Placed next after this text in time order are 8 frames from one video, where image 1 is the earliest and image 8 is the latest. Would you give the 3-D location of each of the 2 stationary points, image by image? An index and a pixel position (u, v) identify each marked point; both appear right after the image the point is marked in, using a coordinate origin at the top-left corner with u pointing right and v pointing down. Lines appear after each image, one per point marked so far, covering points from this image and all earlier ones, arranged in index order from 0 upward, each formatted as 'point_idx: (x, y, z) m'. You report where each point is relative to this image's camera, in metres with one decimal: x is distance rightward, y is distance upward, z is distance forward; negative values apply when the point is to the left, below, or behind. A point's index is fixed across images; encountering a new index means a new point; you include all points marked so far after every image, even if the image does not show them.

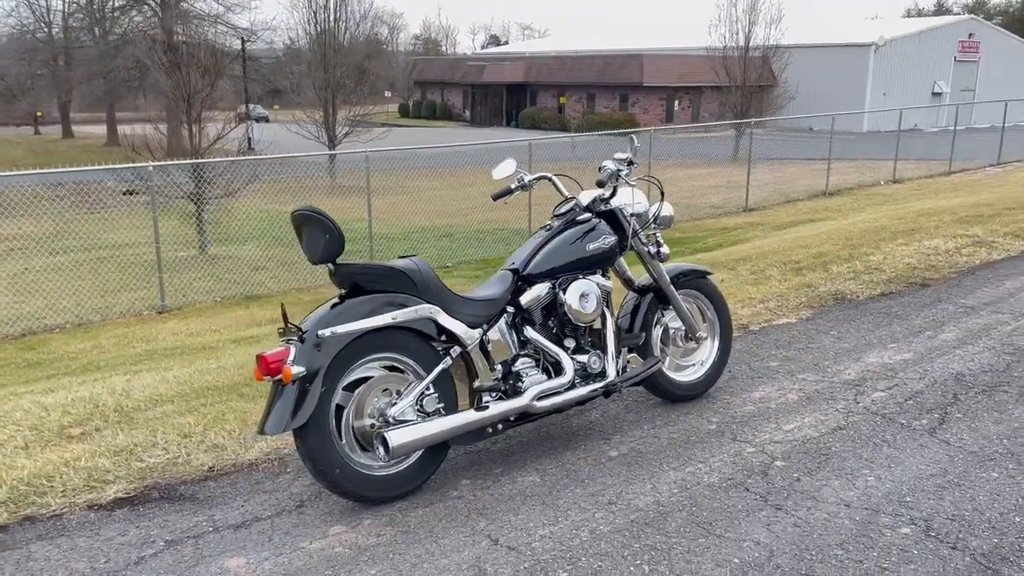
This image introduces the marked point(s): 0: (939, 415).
0: (+2.0, -0.6, +3.9) m
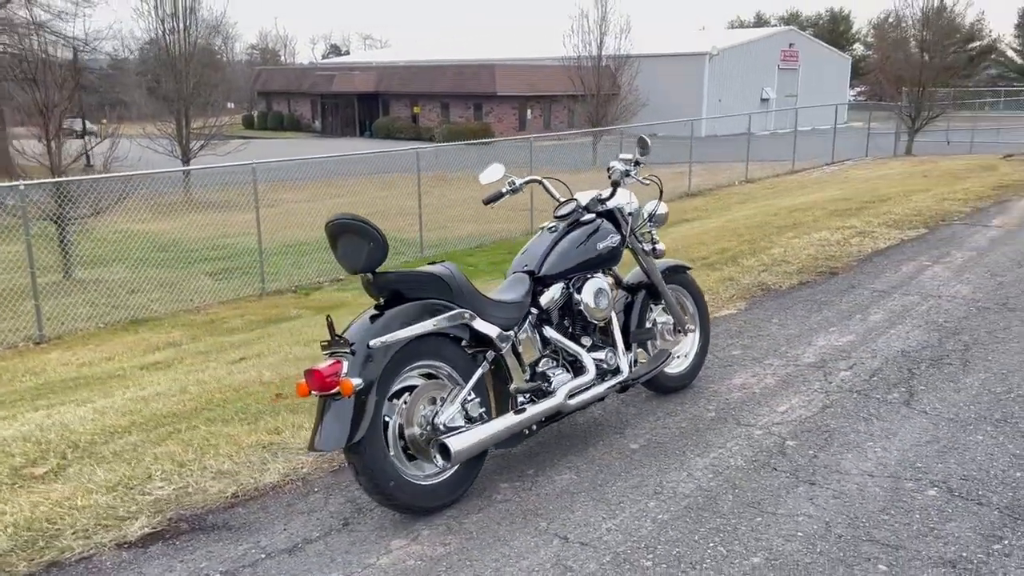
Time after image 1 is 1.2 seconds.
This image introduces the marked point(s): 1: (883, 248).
0: (+2.0, -0.5, +4.3) m
1: (+3.6, +0.4, +8.4) m
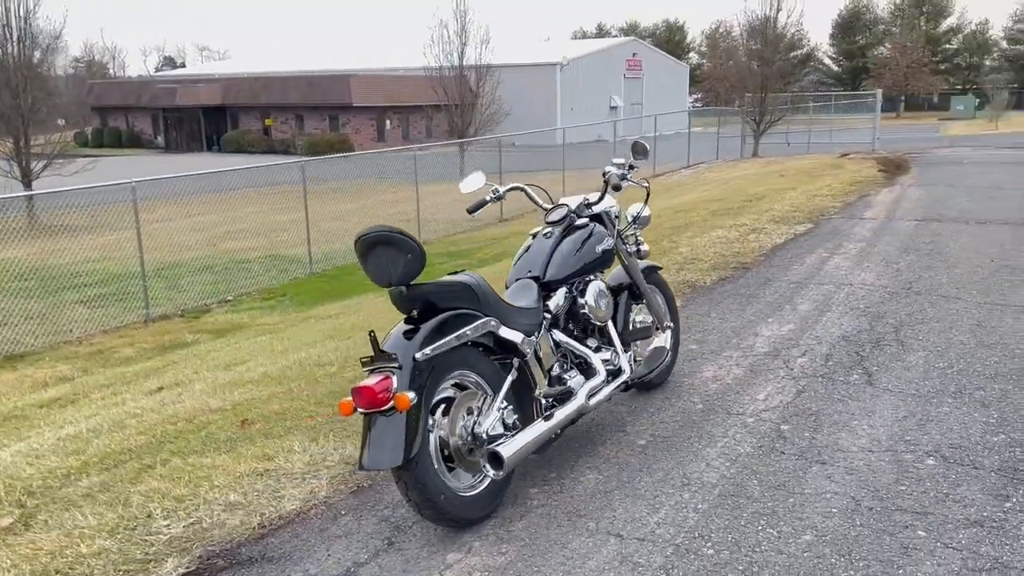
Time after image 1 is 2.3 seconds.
0: (+1.9, -0.4, +4.6) m
1: (+2.8, +0.5, +8.9) m
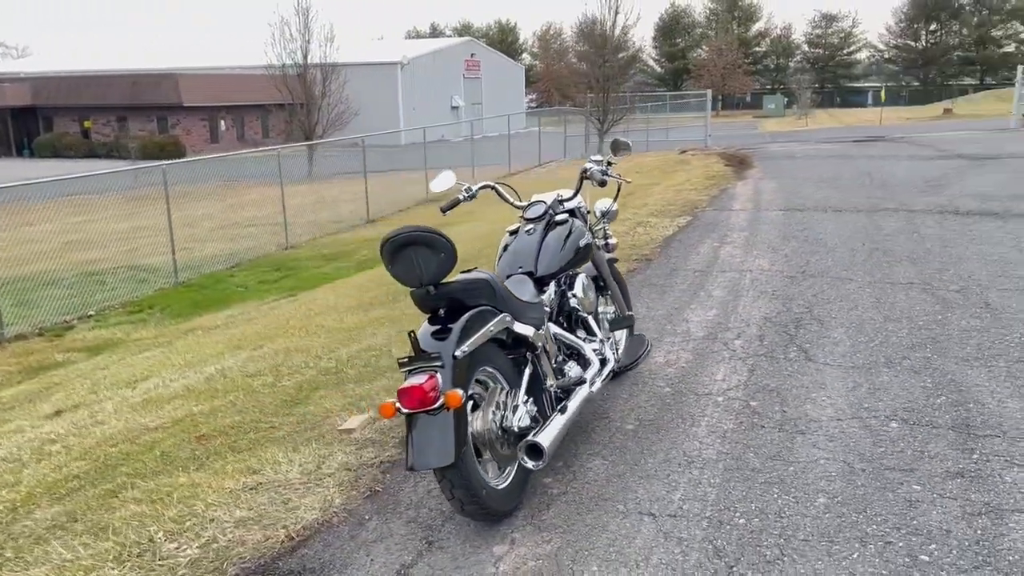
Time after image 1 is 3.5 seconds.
0: (+1.7, -0.3, +5.0) m
1: (+1.7, +0.6, +9.4) m
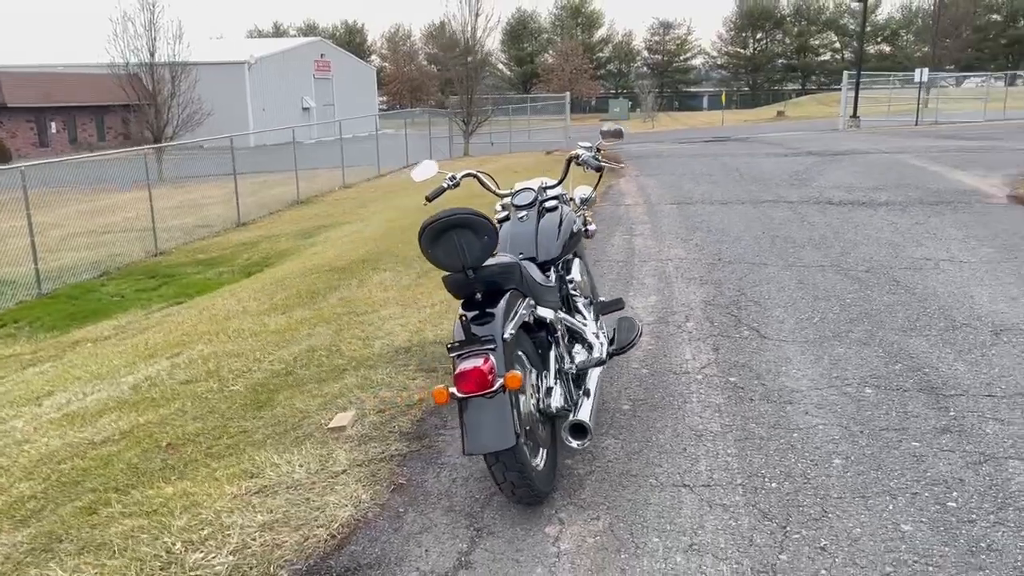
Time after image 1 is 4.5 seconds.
0: (+1.4, -0.2, +5.2) m
1: (+0.7, +0.7, +9.6) m
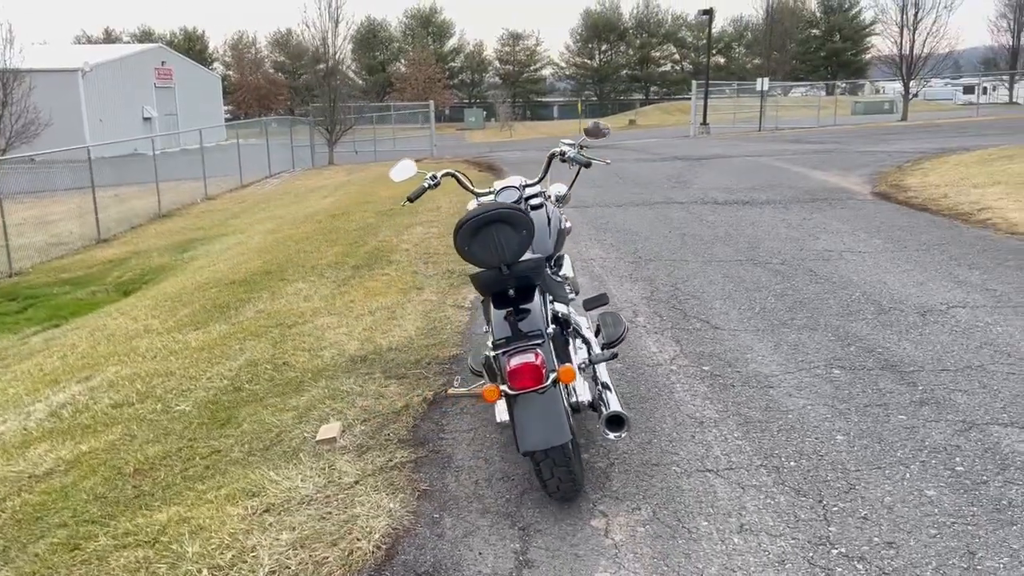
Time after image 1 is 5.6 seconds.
0: (+1.2, -0.2, +5.4) m
1: (-0.3, +0.6, +9.6) m
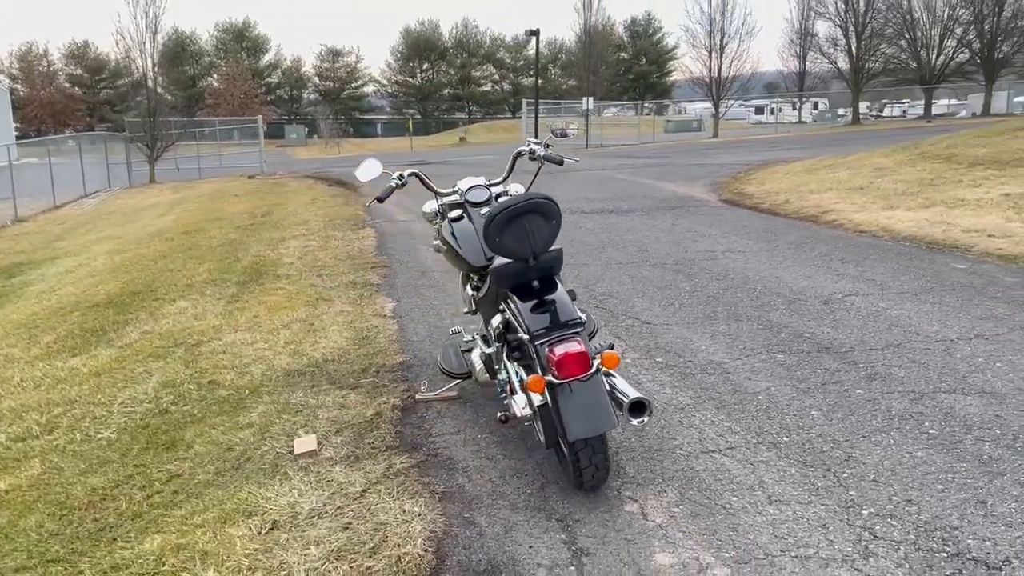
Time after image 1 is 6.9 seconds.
0: (+0.7, -0.2, +5.6) m
1: (-1.6, +0.5, +9.4) m
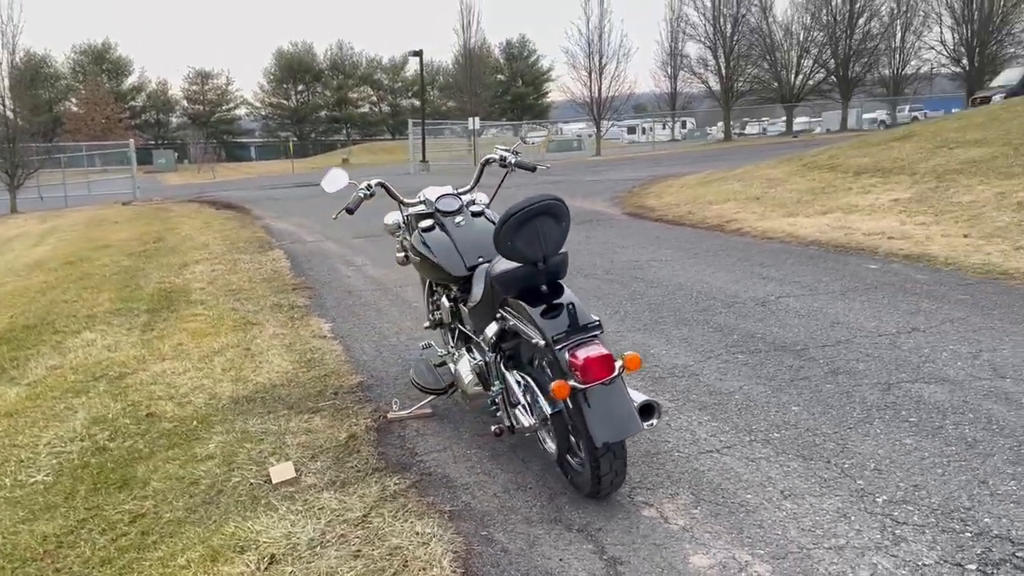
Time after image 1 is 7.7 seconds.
0: (+0.4, -0.2, +5.6) m
1: (-2.4, +0.2, +9.1) m
